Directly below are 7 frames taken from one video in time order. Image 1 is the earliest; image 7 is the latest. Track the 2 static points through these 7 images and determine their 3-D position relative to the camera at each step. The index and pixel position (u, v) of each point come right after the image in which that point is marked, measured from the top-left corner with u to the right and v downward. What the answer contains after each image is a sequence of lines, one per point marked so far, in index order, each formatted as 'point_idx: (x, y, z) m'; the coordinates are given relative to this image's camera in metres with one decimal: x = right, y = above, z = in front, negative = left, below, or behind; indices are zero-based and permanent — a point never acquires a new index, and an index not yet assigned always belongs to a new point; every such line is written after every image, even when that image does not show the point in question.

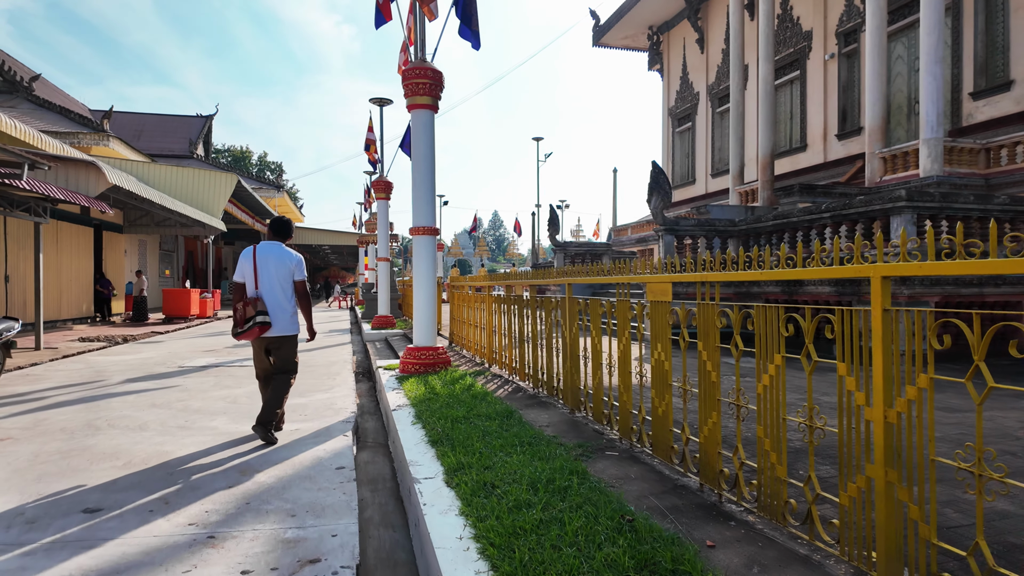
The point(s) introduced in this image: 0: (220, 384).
0: (-3.2, -1.1, +6.5) m
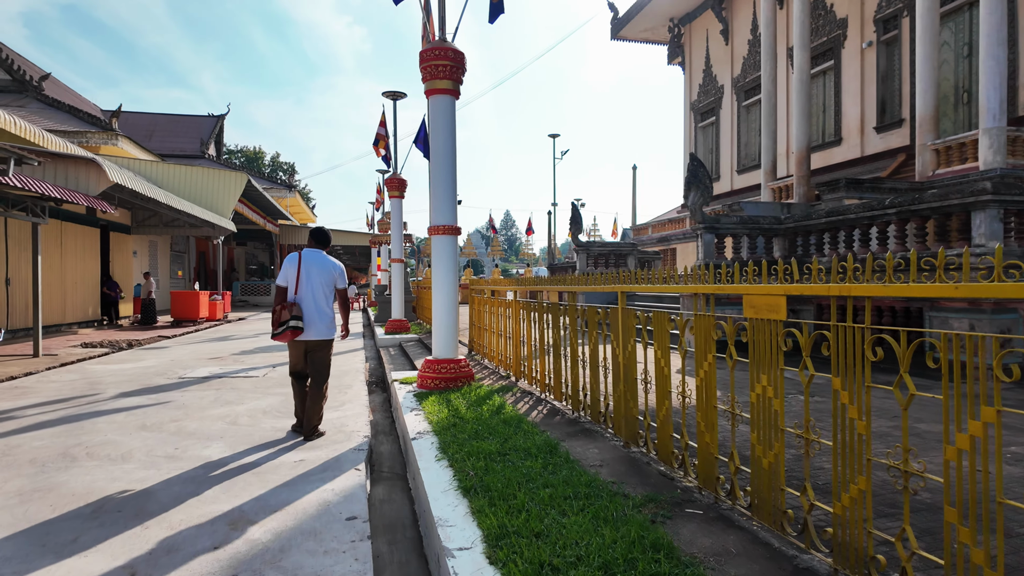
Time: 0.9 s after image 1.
0: (-2.9, -1.1, +5.9) m
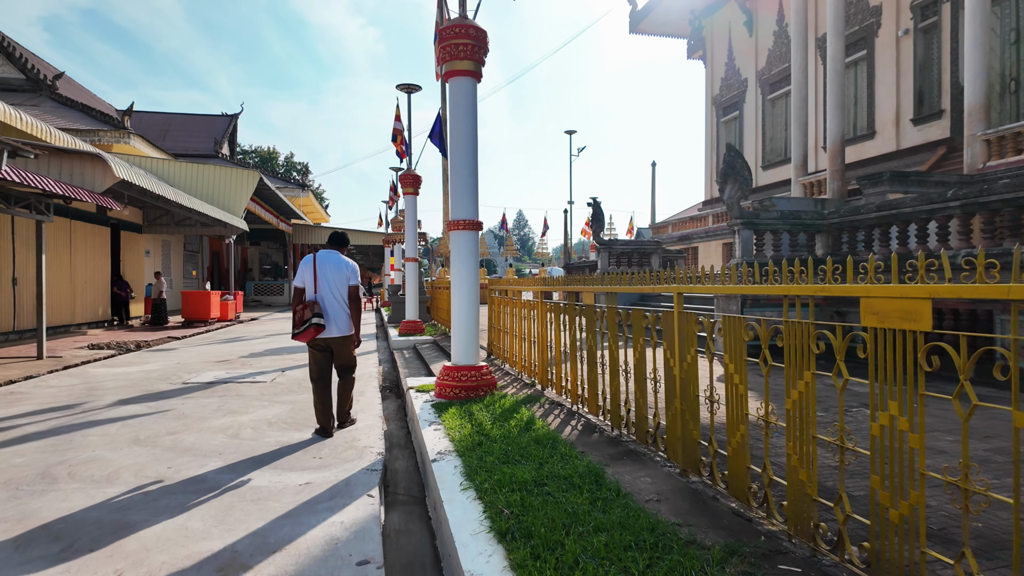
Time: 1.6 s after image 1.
0: (-2.7, -1.1, +5.5) m
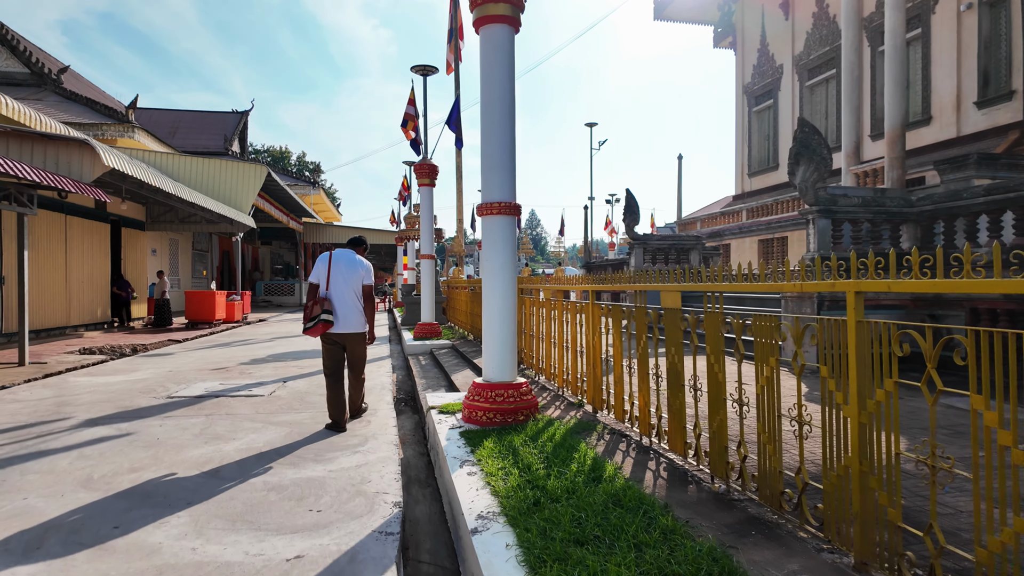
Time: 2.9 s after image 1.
0: (-2.3, -1.1, +4.6) m
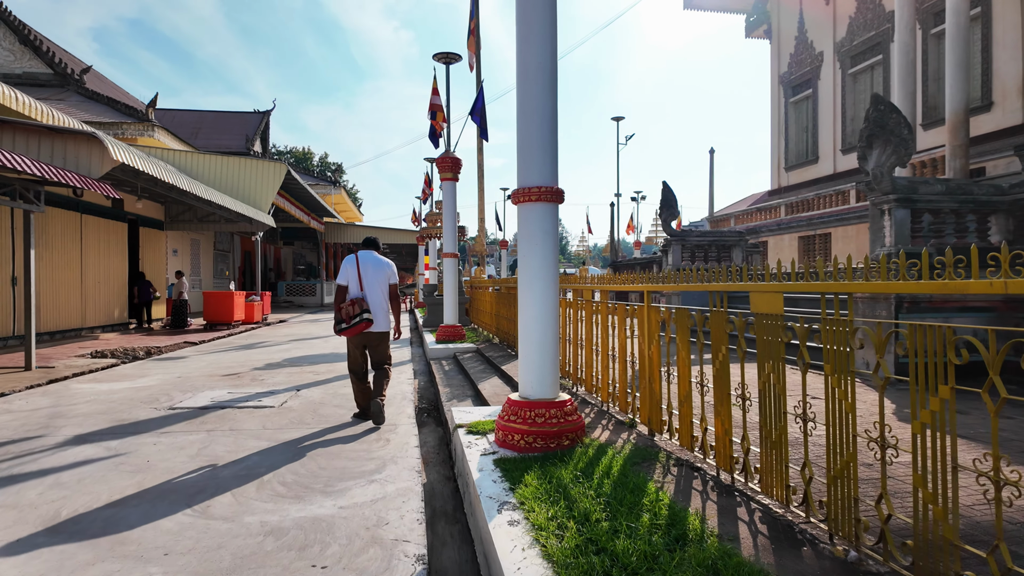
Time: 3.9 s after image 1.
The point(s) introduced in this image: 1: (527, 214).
0: (-2.1, -1.1, +4.0) m
1: (+0.1, +0.4, +3.5) m
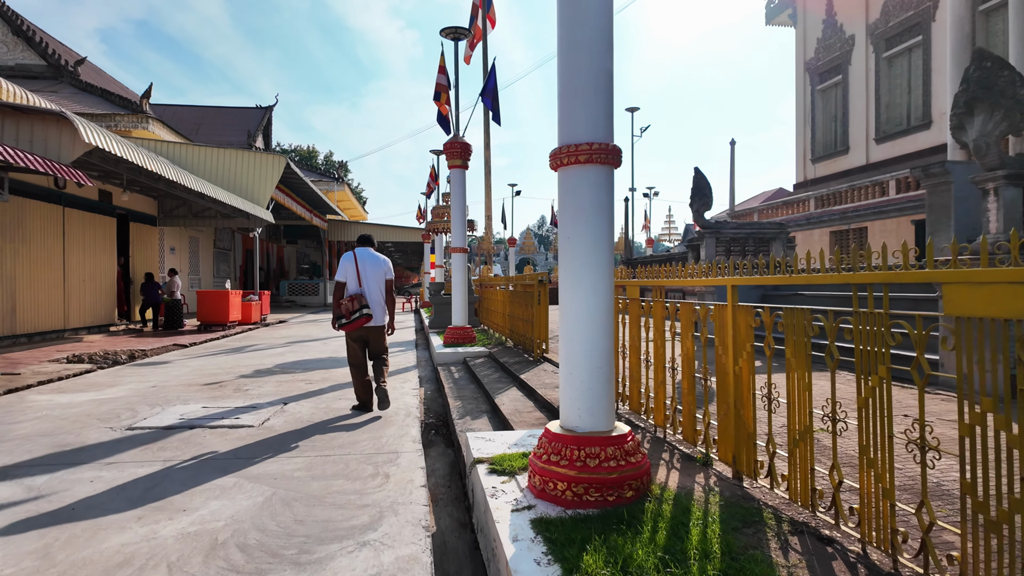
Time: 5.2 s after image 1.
0: (-1.9, -1.1, +3.1) m
1: (+0.3, +0.5, +2.6) m
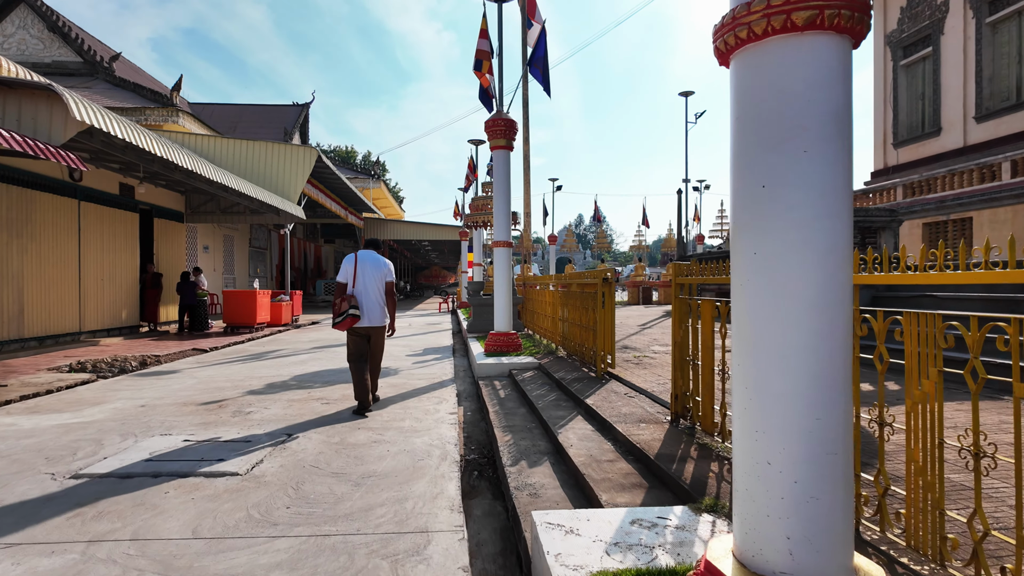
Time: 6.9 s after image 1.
0: (-1.6, -1.1, +2.0) m
1: (+0.6, +0.5, +1.3) m
